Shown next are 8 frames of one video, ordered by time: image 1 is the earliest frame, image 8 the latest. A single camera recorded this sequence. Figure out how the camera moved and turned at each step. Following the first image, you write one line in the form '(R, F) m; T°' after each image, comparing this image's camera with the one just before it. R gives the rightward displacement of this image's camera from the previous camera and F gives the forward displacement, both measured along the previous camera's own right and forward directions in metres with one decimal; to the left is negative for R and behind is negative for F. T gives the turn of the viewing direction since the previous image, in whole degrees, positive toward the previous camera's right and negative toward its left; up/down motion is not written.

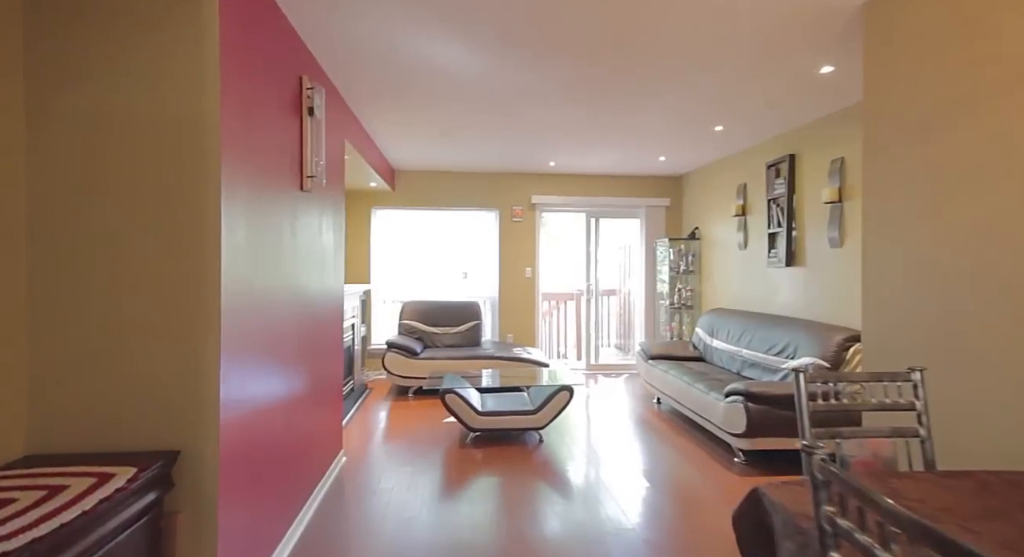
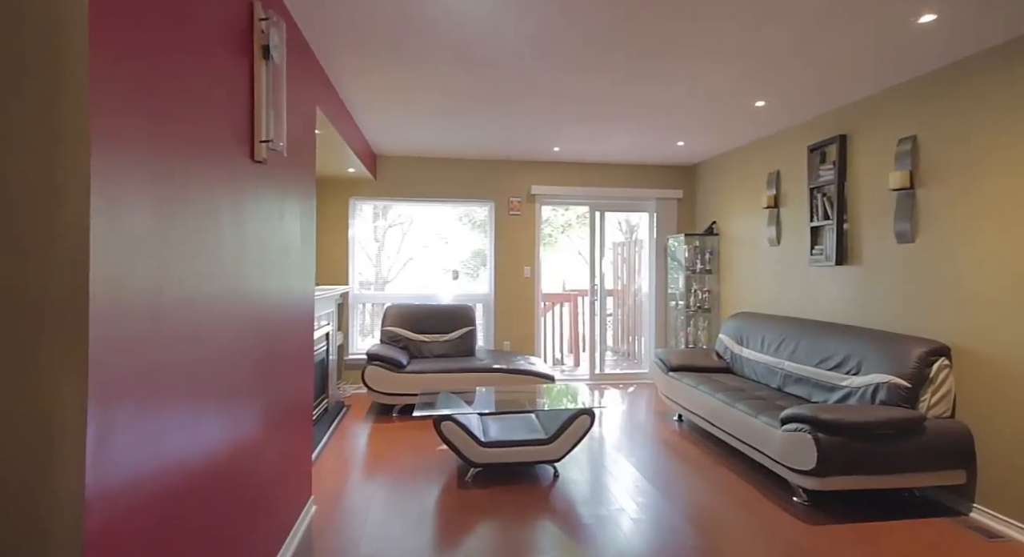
(-0.2, +0.6) m; +2°
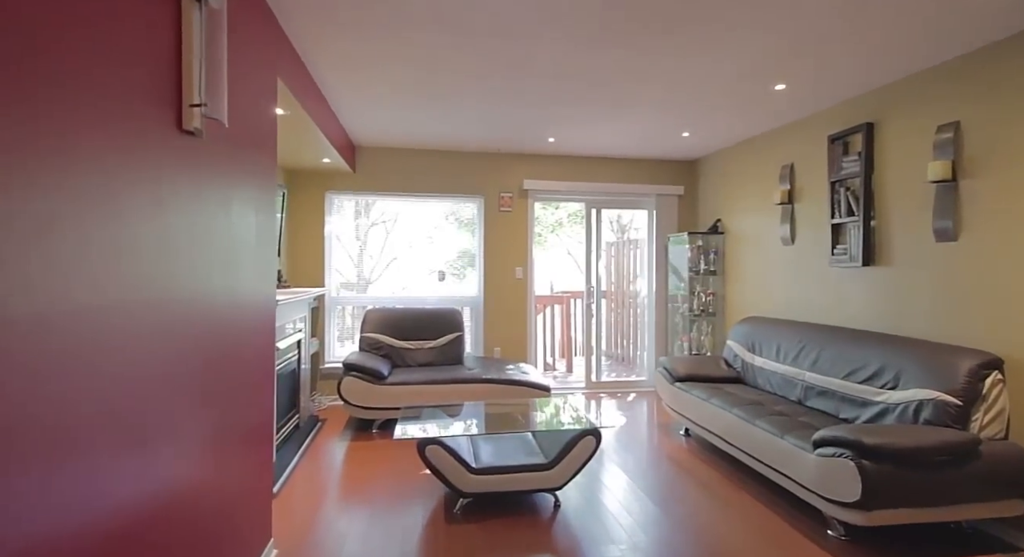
(0.0, +0.4) m; +2°
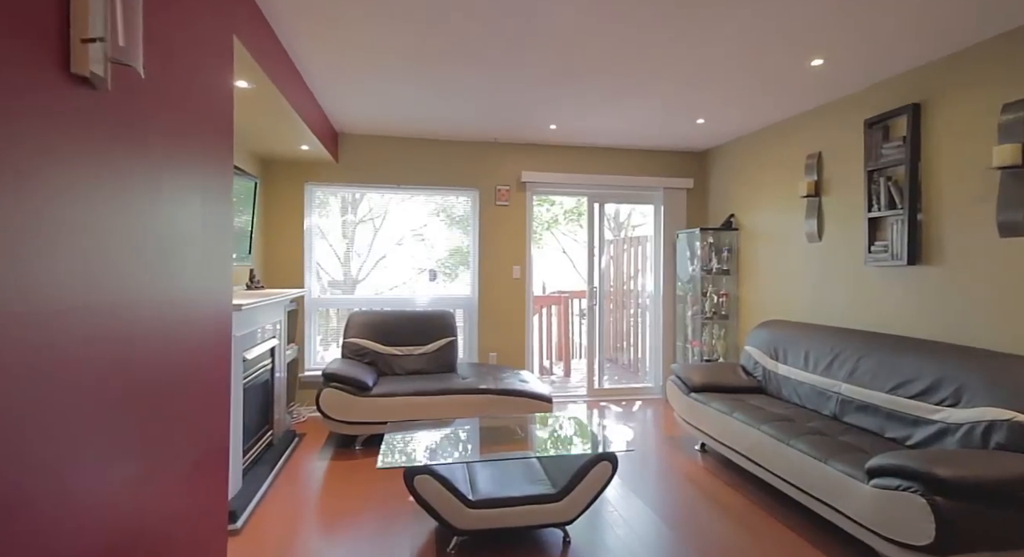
(-0.1, +0.4) m; +1°
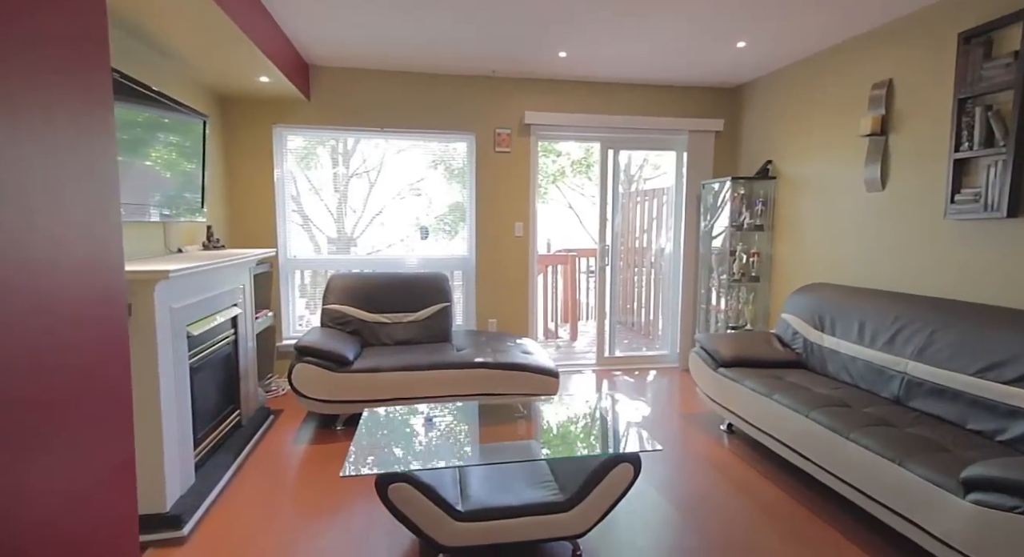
(0.0, +0.5) m; -1°
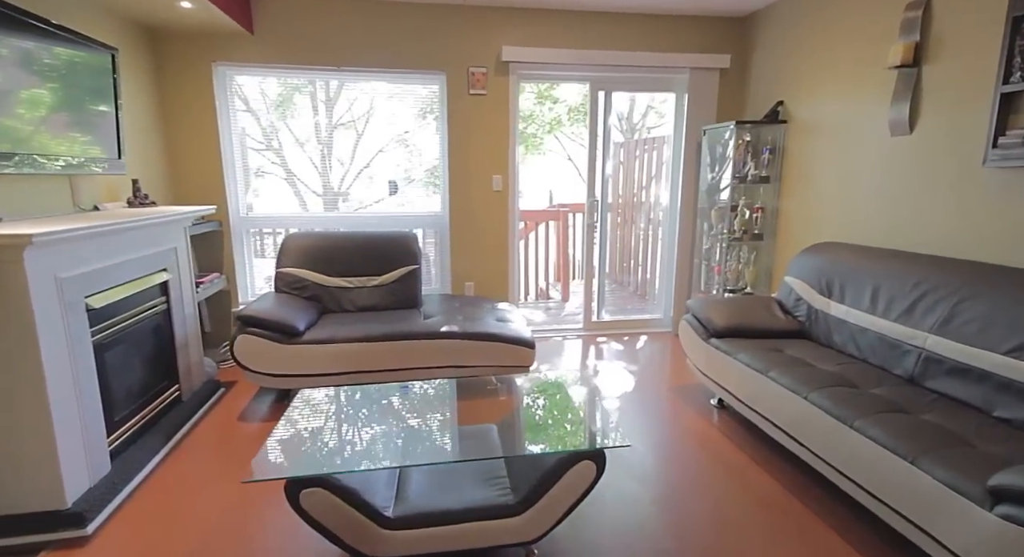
(+0.2, +0.3) m; -1°
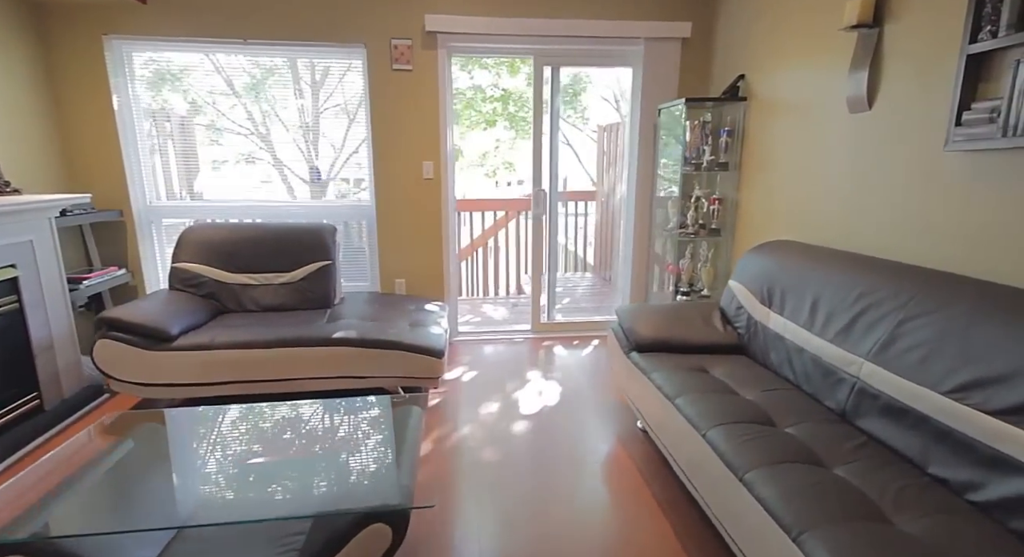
(+0.6, +0.3) m; -3°
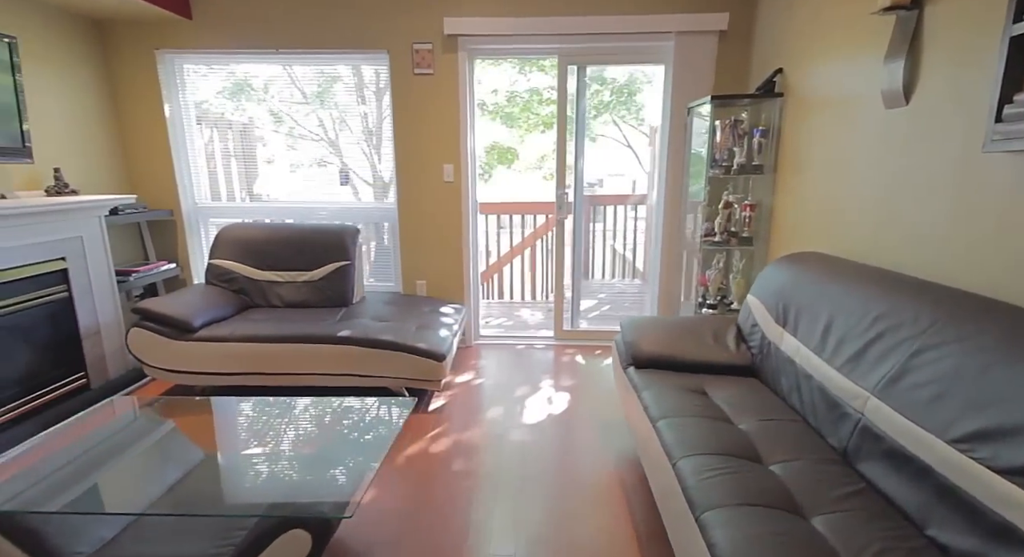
(+0.3, +0.1) m; -8°
